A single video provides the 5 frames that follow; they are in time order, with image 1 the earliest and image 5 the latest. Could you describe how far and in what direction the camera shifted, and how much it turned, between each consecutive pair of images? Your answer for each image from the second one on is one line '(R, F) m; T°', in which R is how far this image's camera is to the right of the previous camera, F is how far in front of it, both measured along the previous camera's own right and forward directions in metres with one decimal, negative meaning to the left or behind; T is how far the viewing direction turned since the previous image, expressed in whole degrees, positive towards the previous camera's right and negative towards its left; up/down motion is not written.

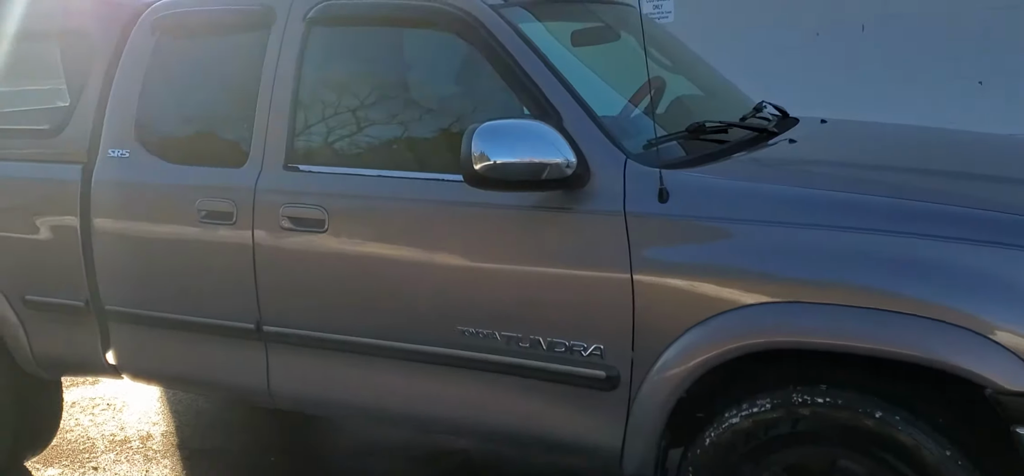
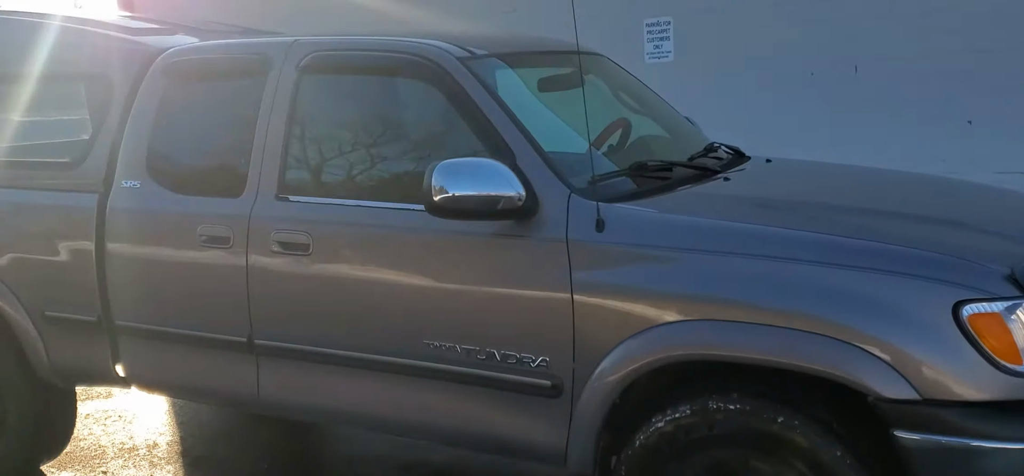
(+0.2, -0.4) m; -1°
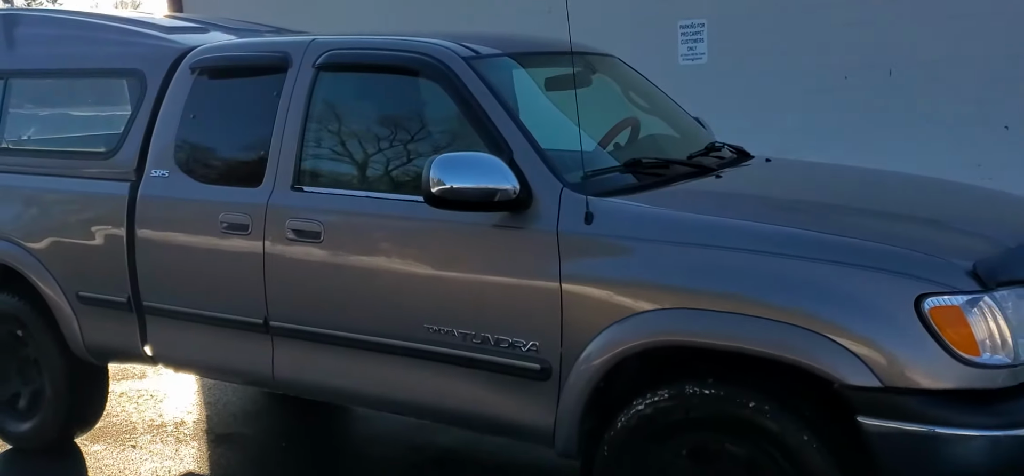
(+0.2, -0.2) m; -3°
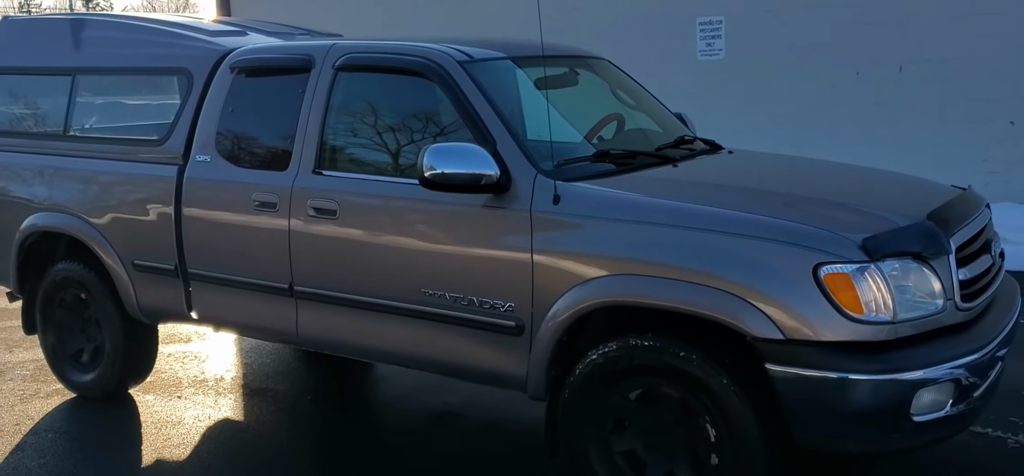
(+0.3, -0.6) m; -3°
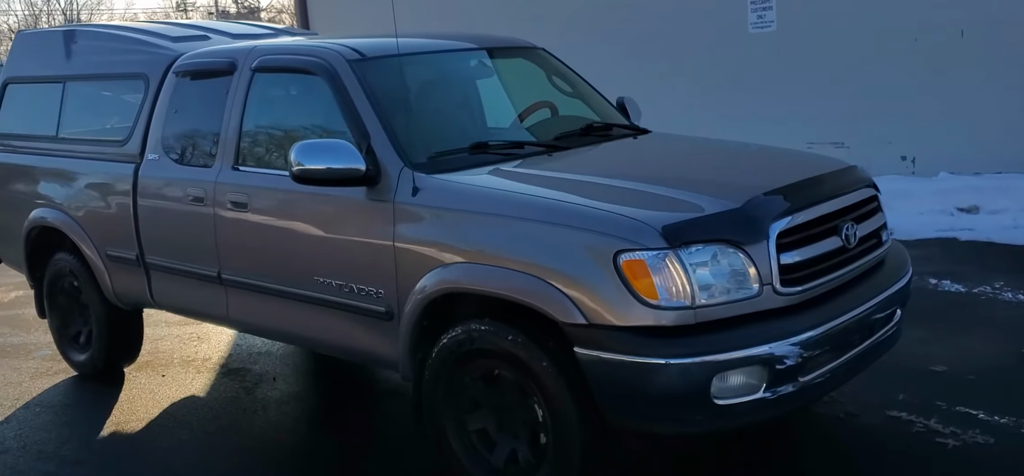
(+1.1, -0.1) m; -8°
